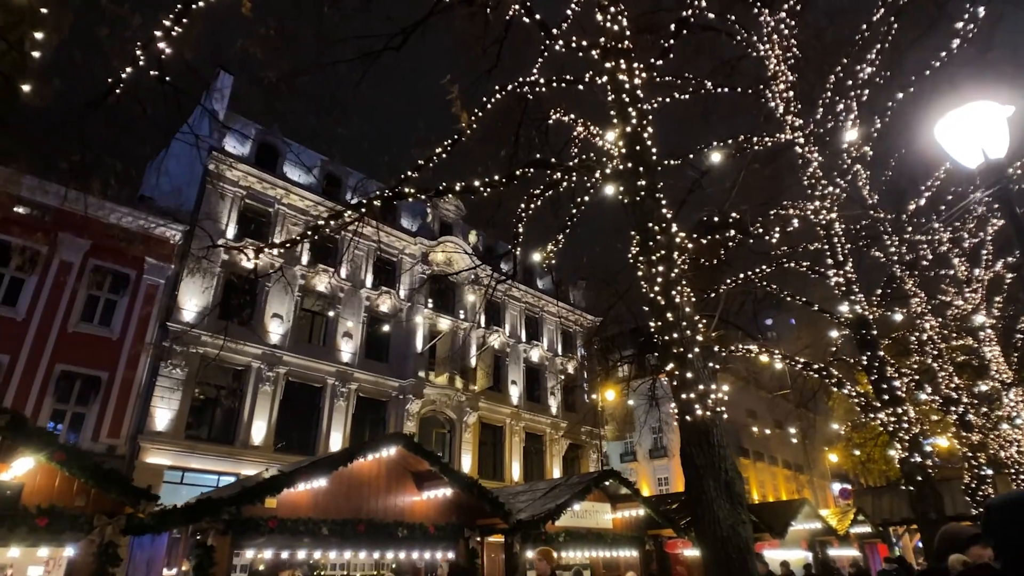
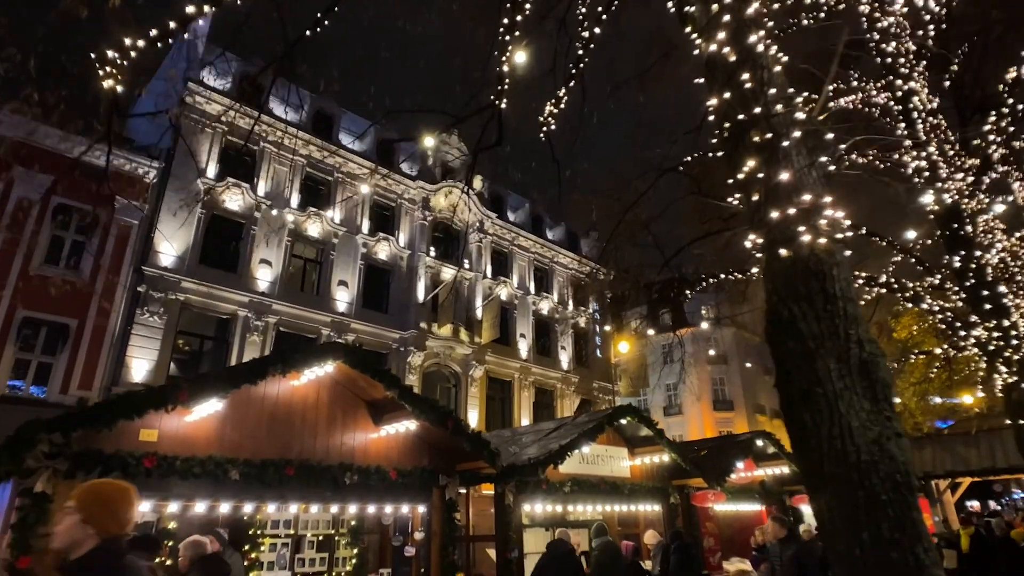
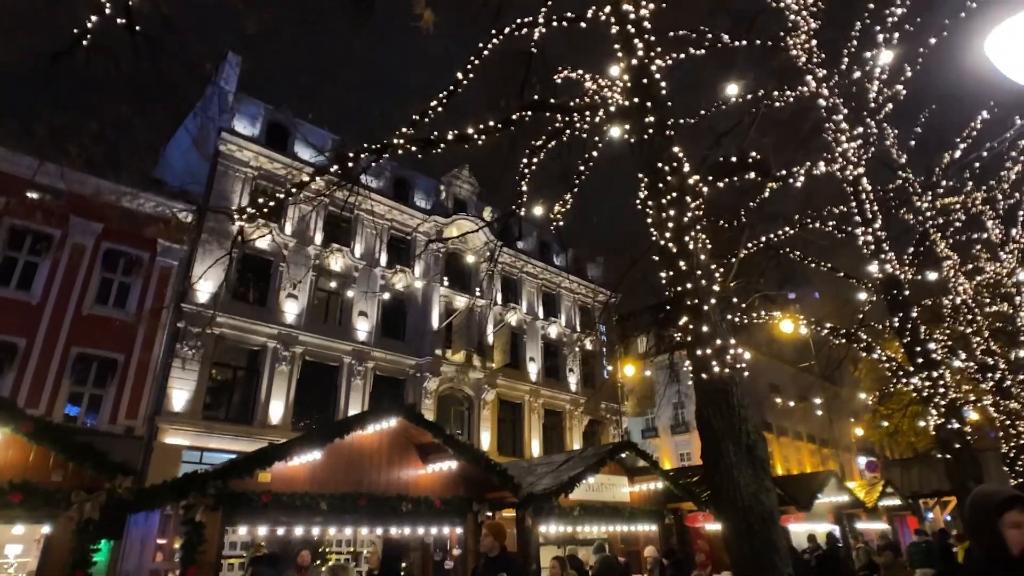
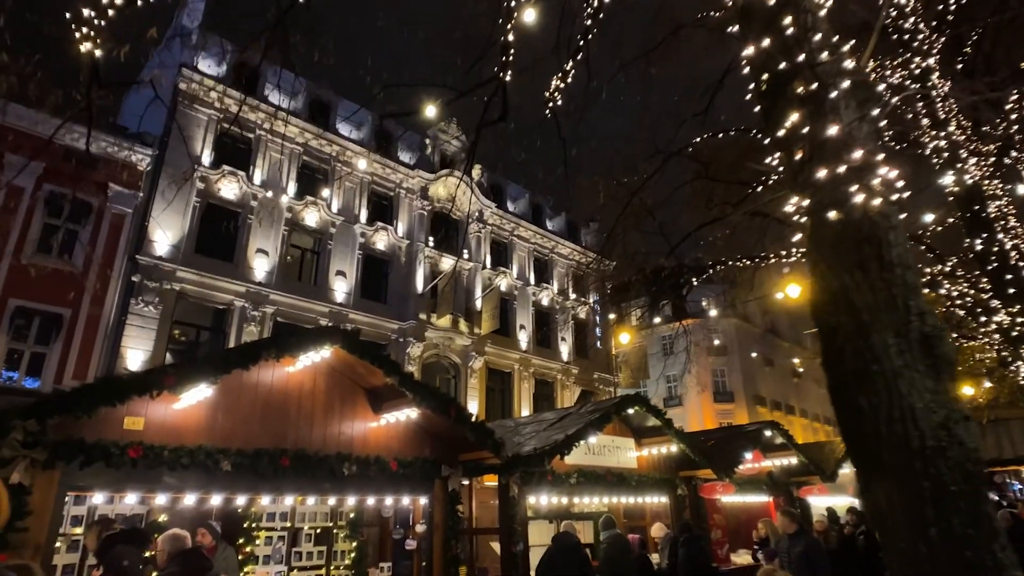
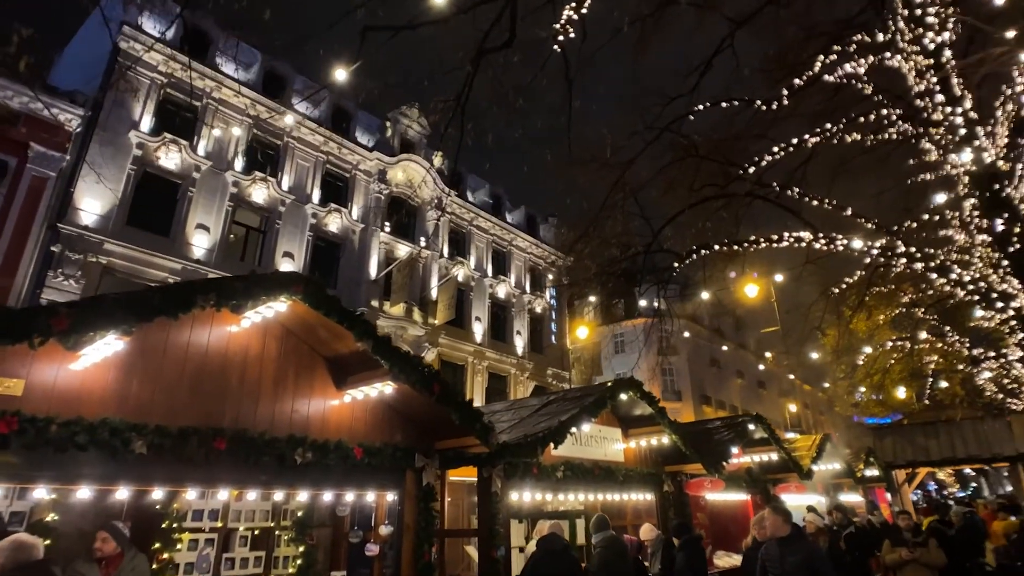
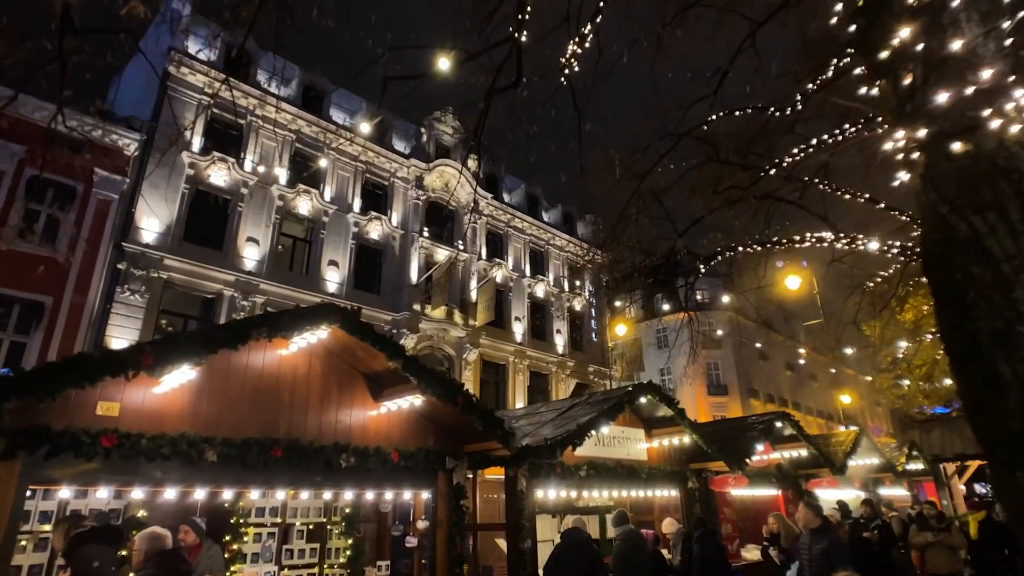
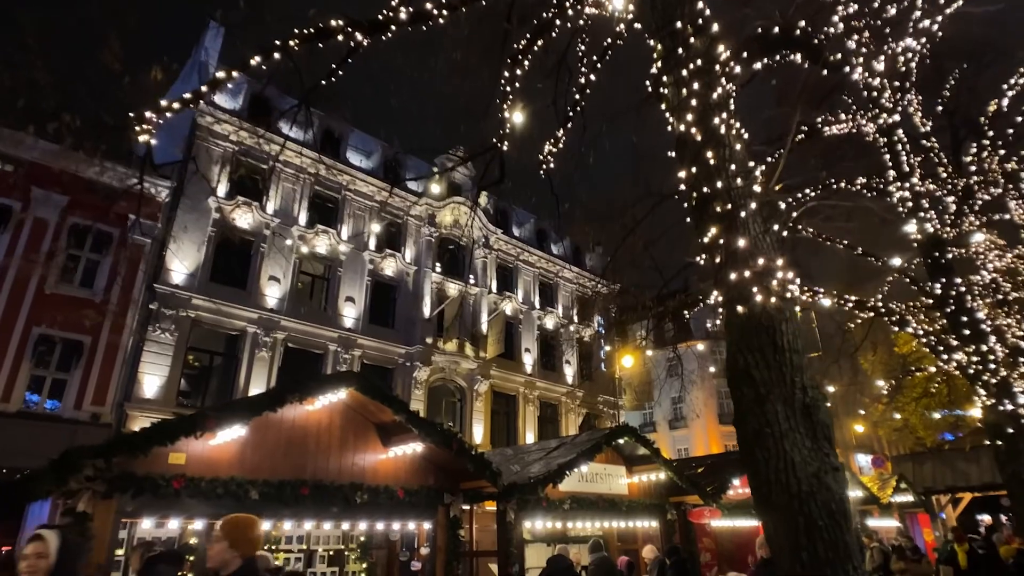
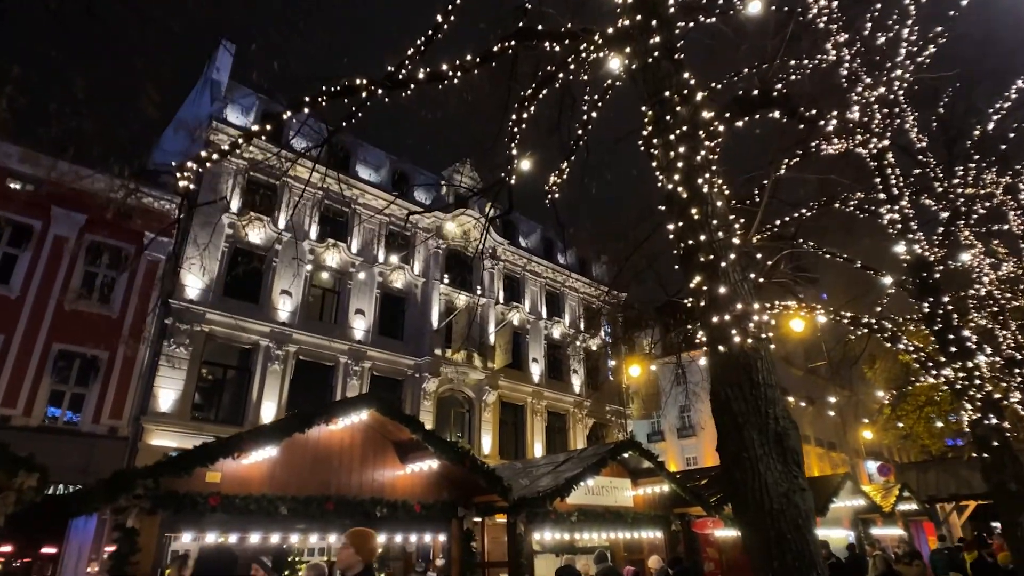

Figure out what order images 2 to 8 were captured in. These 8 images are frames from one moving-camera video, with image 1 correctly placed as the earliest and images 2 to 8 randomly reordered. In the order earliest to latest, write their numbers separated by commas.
3, 8, 7, 2, 4, 6, 5
